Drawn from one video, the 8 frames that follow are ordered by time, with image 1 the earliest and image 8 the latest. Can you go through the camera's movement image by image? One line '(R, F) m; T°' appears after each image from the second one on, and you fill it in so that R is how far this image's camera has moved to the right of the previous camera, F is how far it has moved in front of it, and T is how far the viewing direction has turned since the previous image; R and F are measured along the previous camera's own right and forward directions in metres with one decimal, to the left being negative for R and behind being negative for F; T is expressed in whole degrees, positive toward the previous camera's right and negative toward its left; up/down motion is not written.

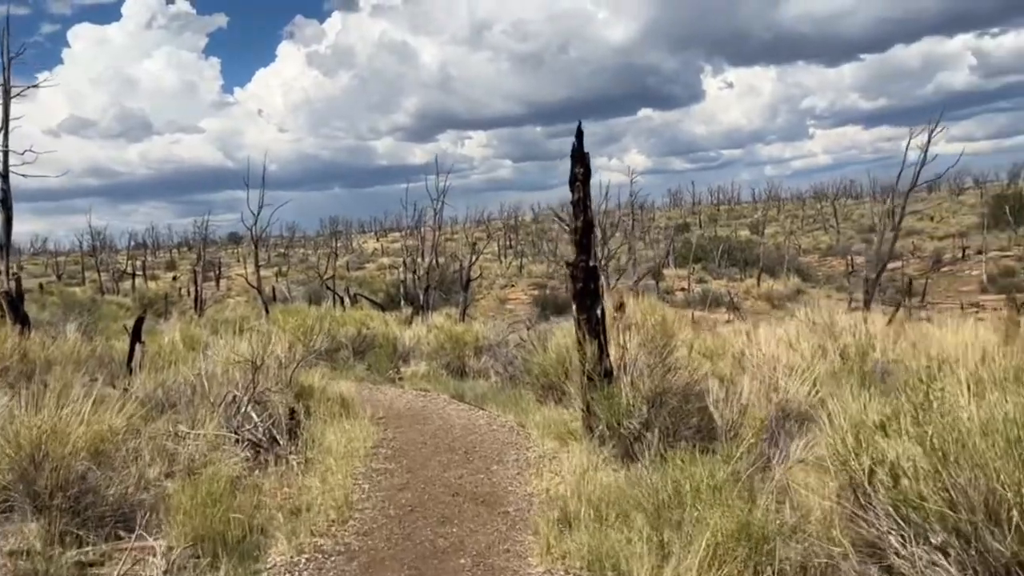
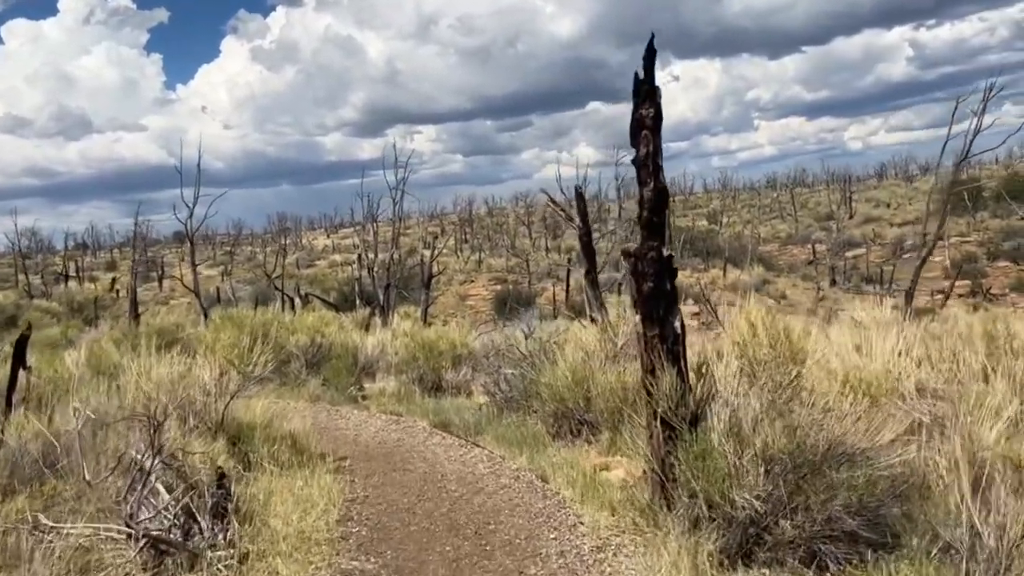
(-0.4, +2.1) m; +3°
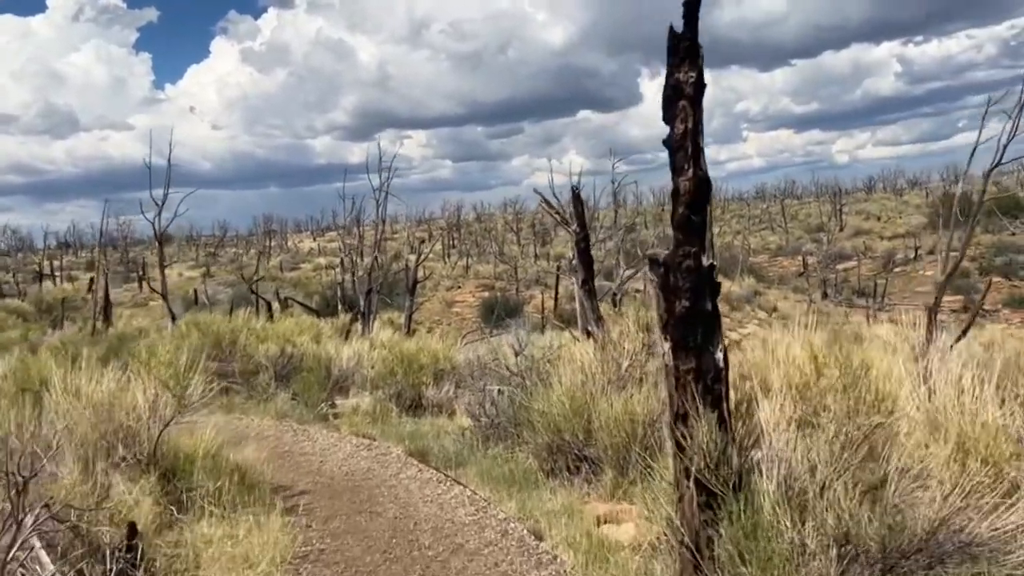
(0.0, +1.0) m; +1°
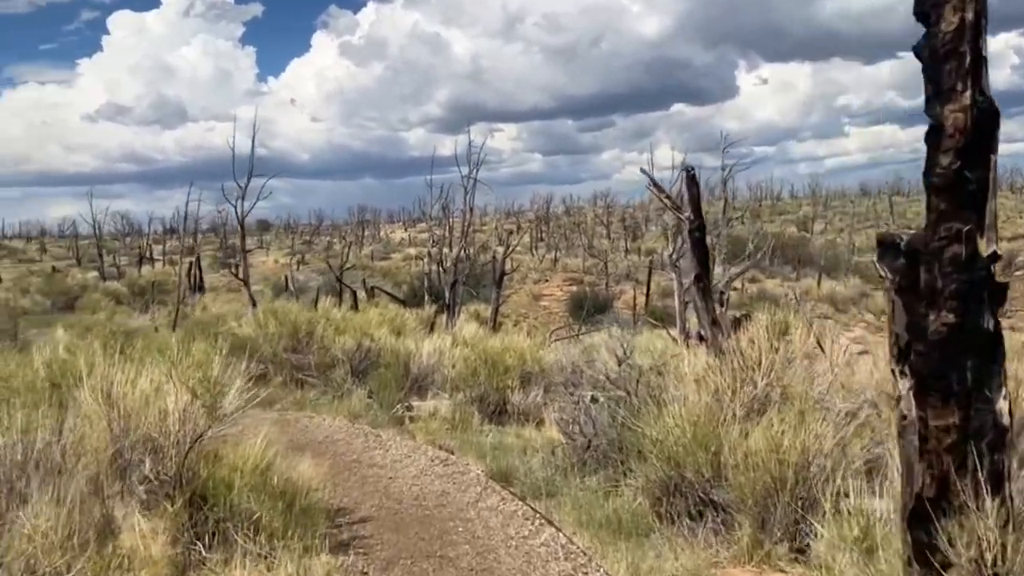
(-0.1, +1.2) m; -6°
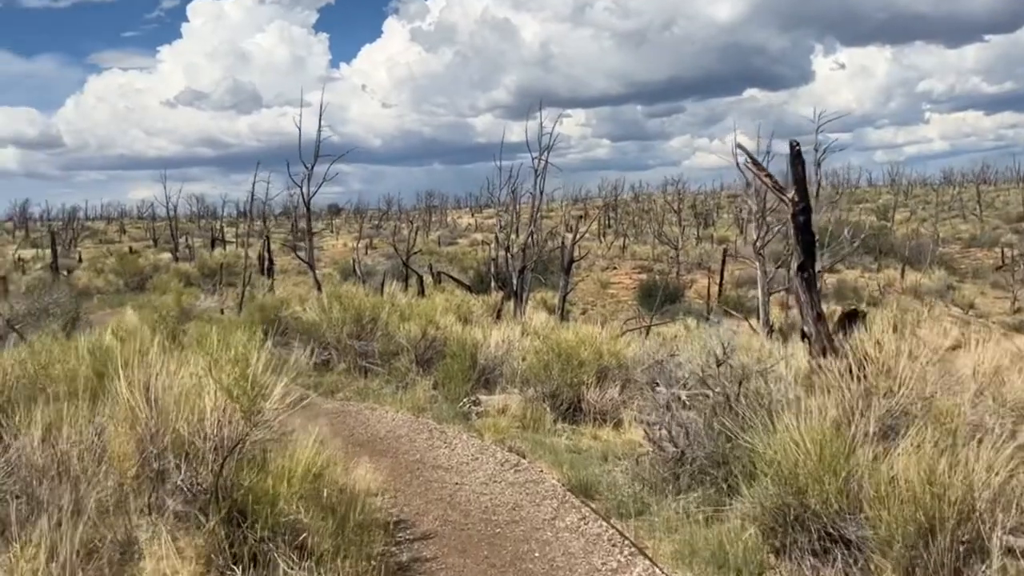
(-0.1, +0.7) m; -4°
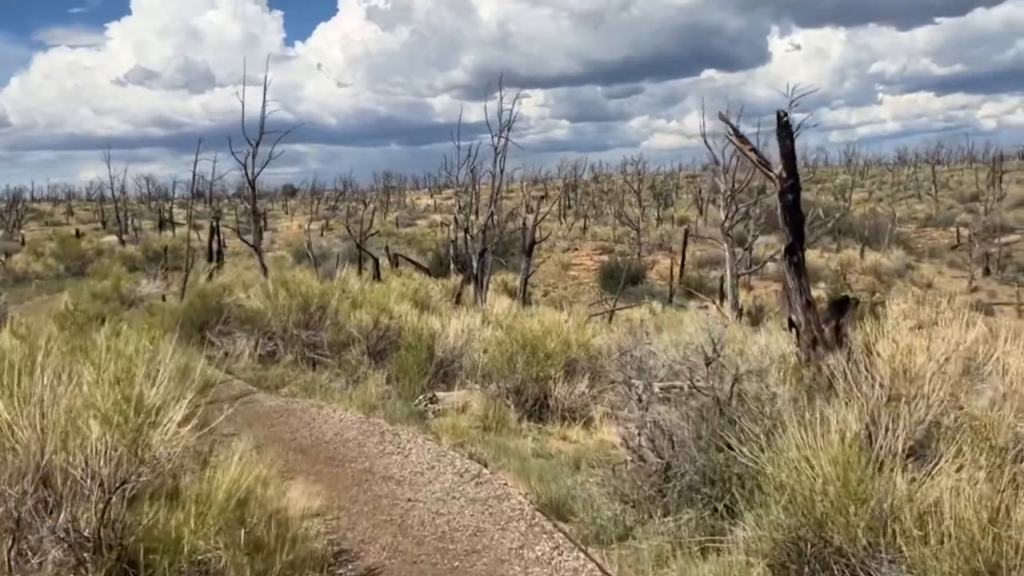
(0.0, +0.8) m; +3°
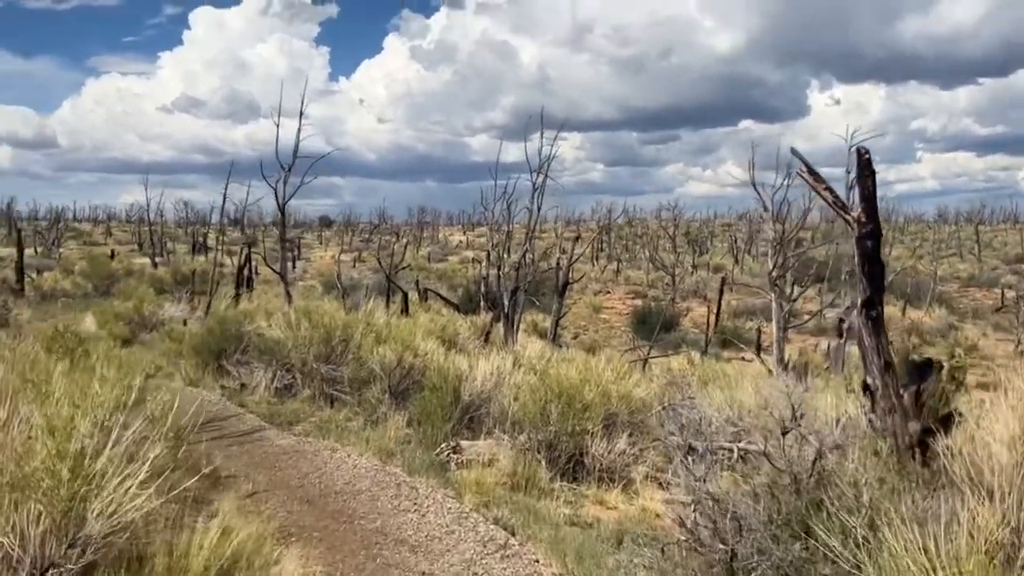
(-0.1, +0.7) m; -2°
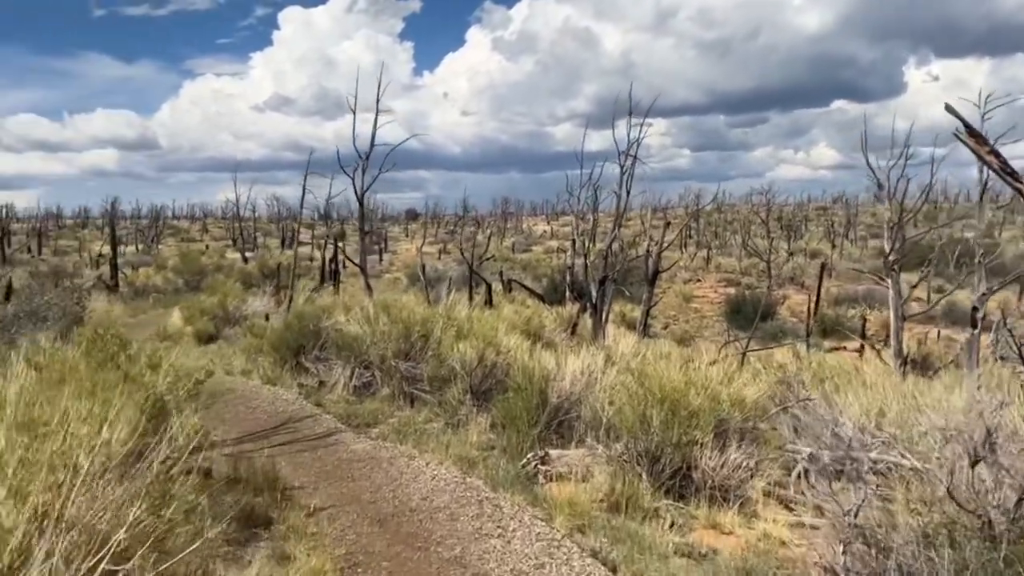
(-0.1, +0.8) m; -6°
